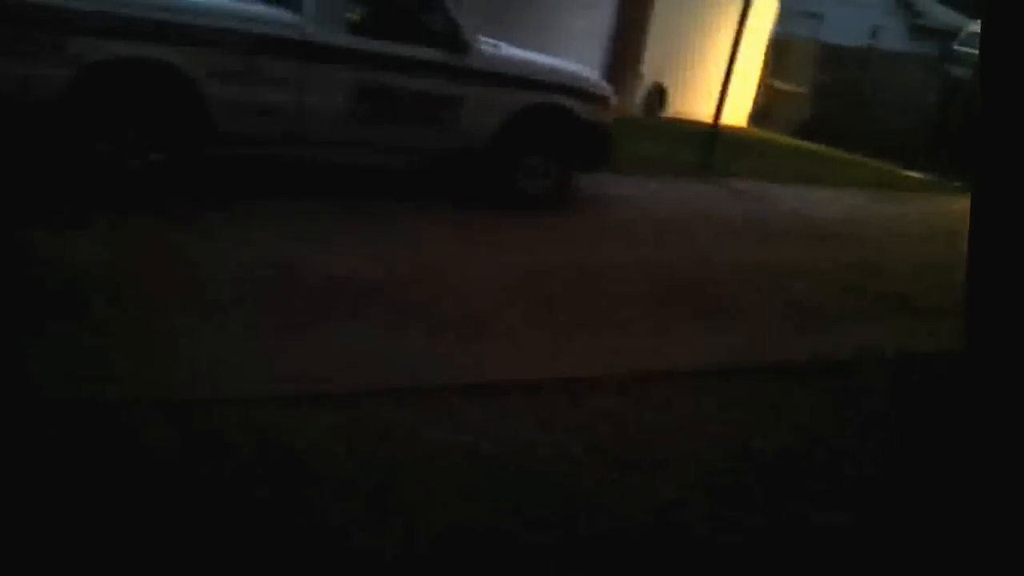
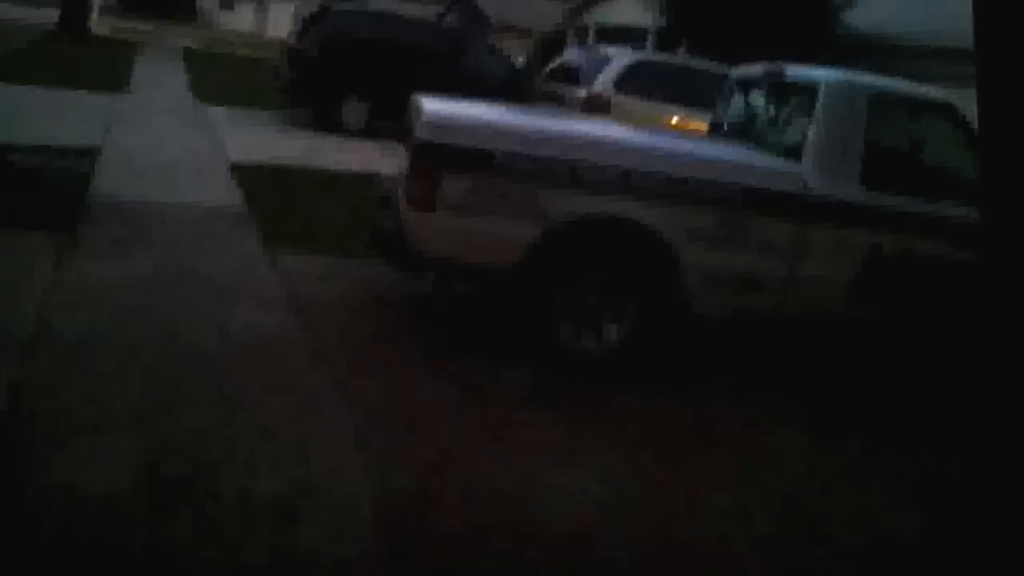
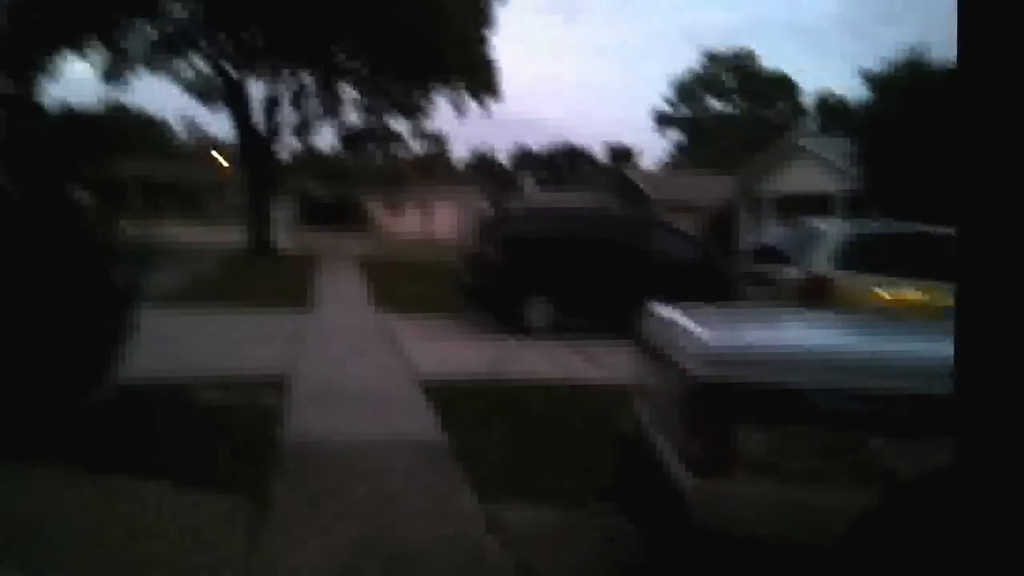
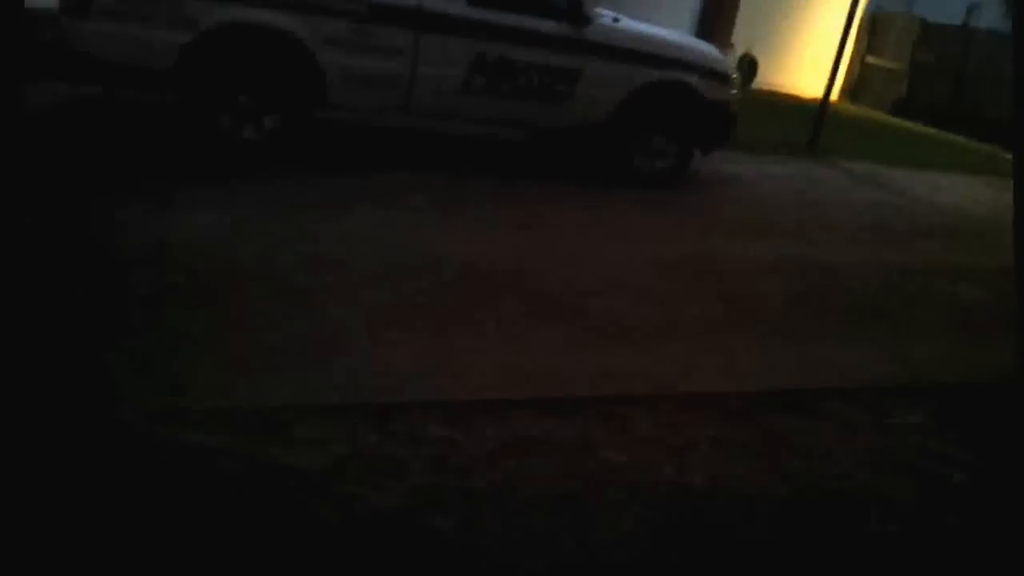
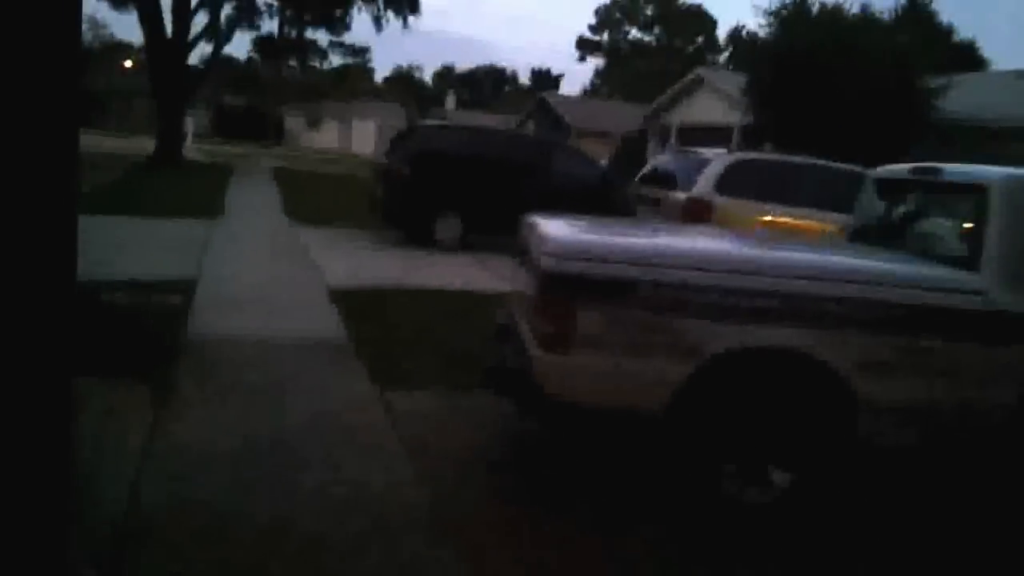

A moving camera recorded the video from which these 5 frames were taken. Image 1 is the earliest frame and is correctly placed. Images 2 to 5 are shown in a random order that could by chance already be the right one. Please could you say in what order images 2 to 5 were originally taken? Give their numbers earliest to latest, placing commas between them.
4, 2, 5, 3
